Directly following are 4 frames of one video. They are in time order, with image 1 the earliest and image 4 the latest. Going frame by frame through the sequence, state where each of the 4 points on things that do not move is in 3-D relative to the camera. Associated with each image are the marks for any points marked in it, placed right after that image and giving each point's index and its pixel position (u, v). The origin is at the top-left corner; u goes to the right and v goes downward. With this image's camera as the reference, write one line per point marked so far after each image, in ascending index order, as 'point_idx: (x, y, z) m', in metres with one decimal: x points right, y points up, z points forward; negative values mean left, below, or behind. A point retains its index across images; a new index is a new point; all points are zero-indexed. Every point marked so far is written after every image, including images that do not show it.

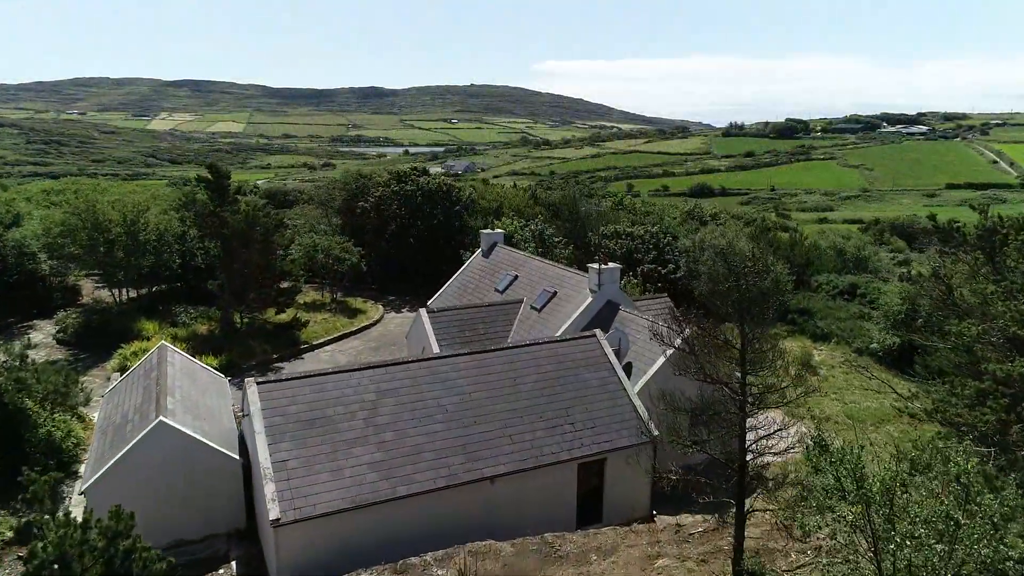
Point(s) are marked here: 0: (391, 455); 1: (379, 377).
0: (-2.7, -3.7, +15.8) m
1: (-3.3, -2.2, +17.4) m
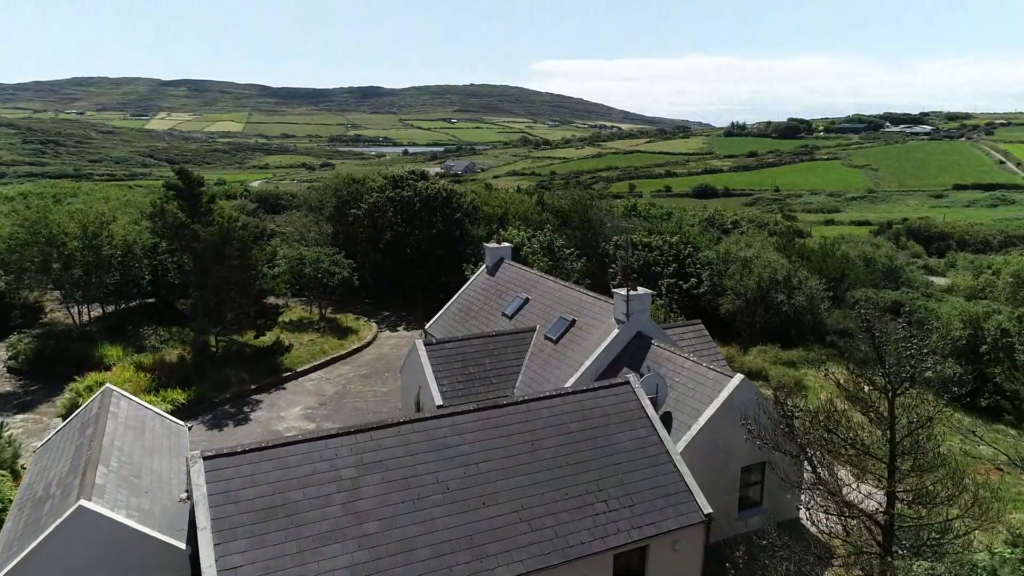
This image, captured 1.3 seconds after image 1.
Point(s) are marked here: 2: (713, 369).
0: (-2.4, -4.6, +12.2) m
1: (-3.0, -3.1, +13.8) m
2: (+5.1, -2.1, +17.8) m
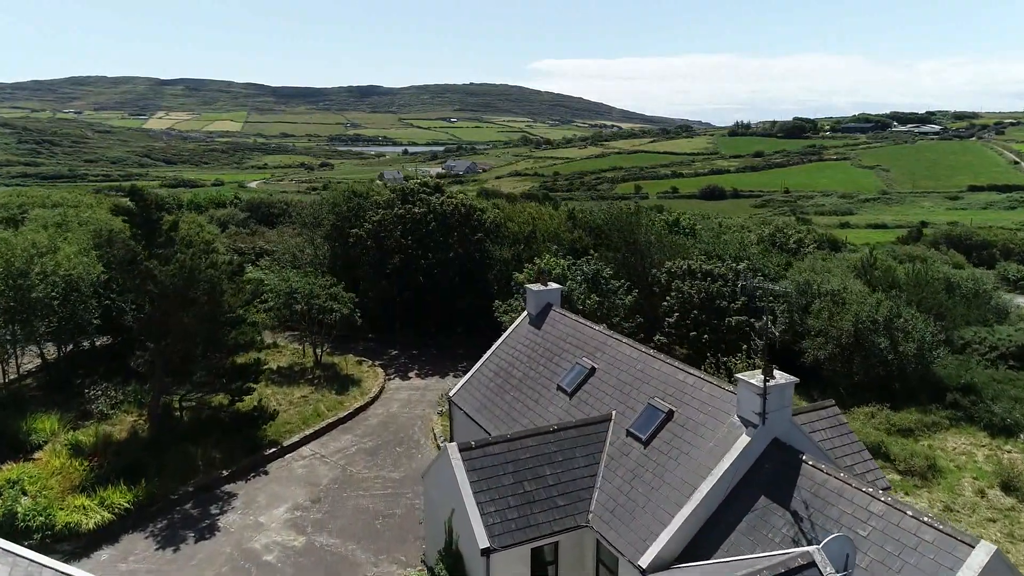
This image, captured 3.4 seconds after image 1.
0: (-0.8, -6.3, +5.6) m
1: (-1.4, -4.8, +7.3) m
2: (+6.7, -3.8, +11.2) m
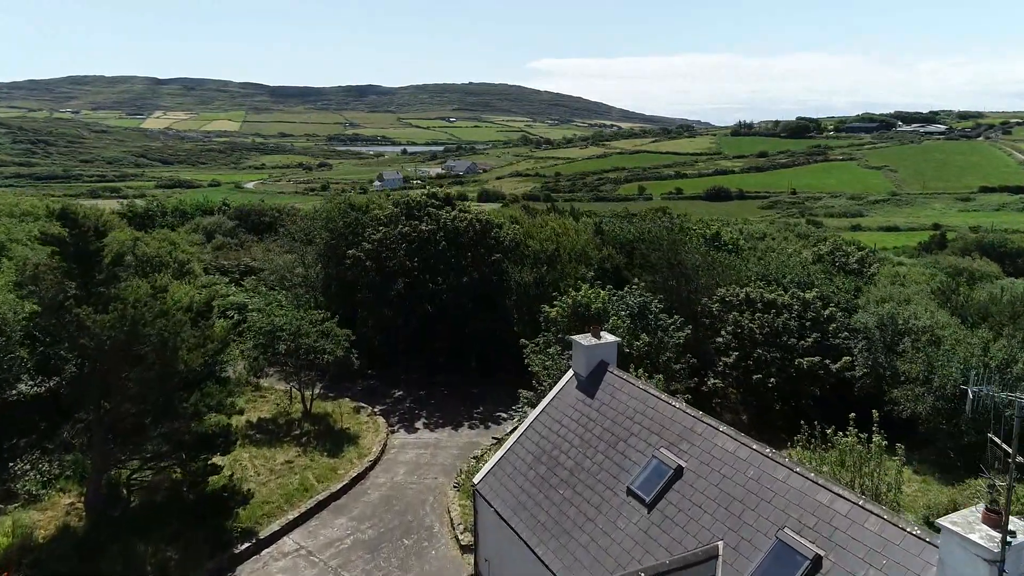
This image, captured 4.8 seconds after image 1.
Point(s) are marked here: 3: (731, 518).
0: (+0.3, -7.6, +0.5) m
1: (-0.3, -6.1, +2.2) m
2: (+7.7, -5.1, +6.2) m
3: (+3.7, -3.8, +11.8) m
